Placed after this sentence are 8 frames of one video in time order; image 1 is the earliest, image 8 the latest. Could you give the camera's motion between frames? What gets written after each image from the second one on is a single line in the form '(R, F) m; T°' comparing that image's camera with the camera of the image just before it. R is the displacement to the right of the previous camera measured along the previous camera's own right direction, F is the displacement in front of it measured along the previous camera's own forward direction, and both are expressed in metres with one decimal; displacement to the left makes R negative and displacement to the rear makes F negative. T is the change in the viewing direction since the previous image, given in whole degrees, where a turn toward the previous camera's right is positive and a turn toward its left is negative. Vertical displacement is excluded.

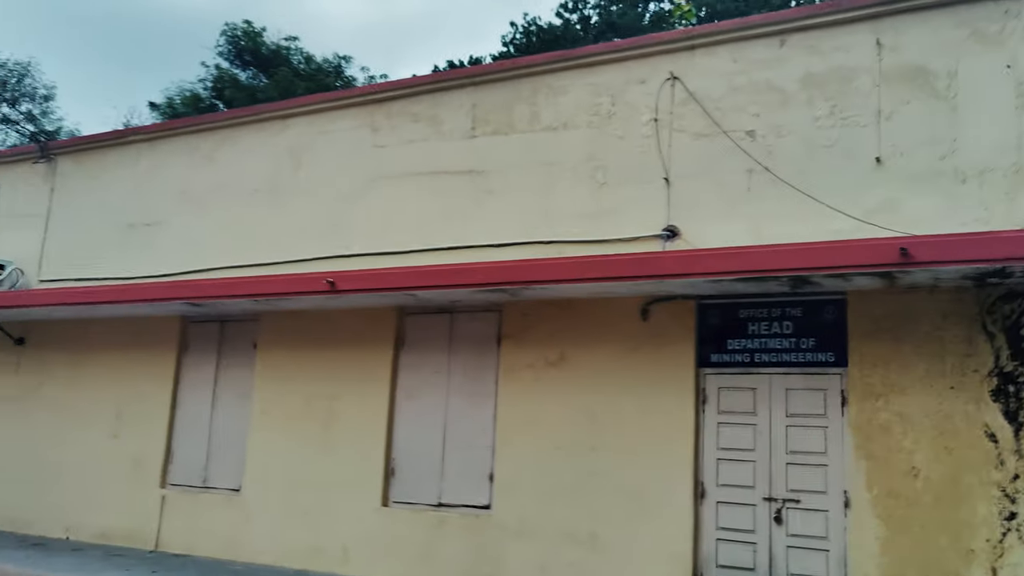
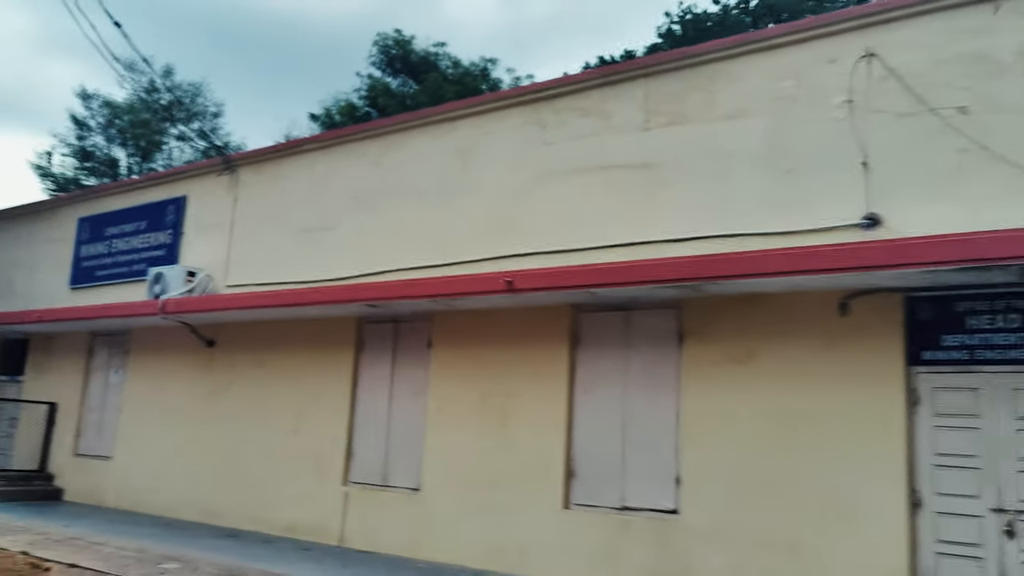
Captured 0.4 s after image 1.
(-0.3, +0.1) m; -9°
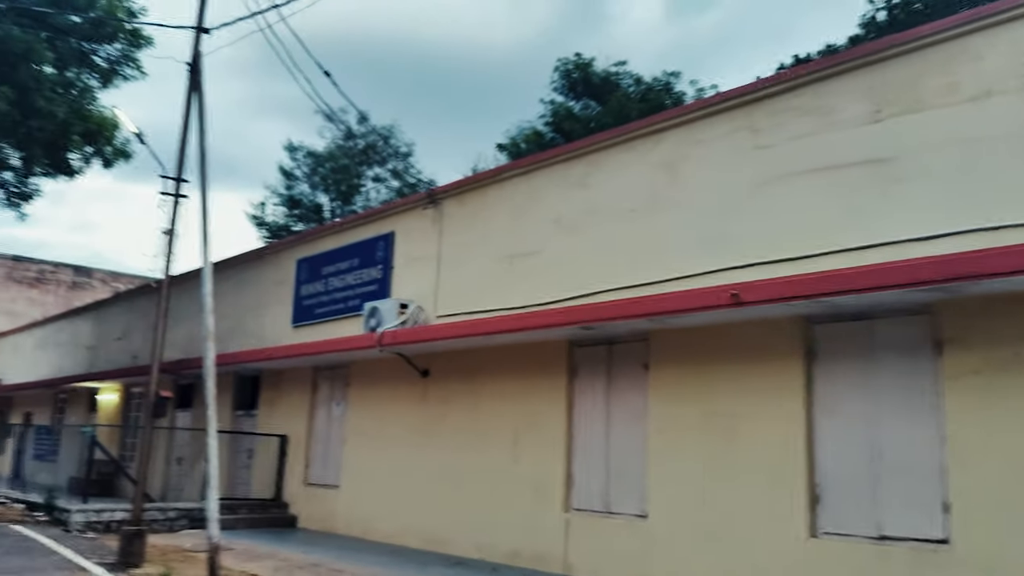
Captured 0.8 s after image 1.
(-0.3, +0.2) m; -12°
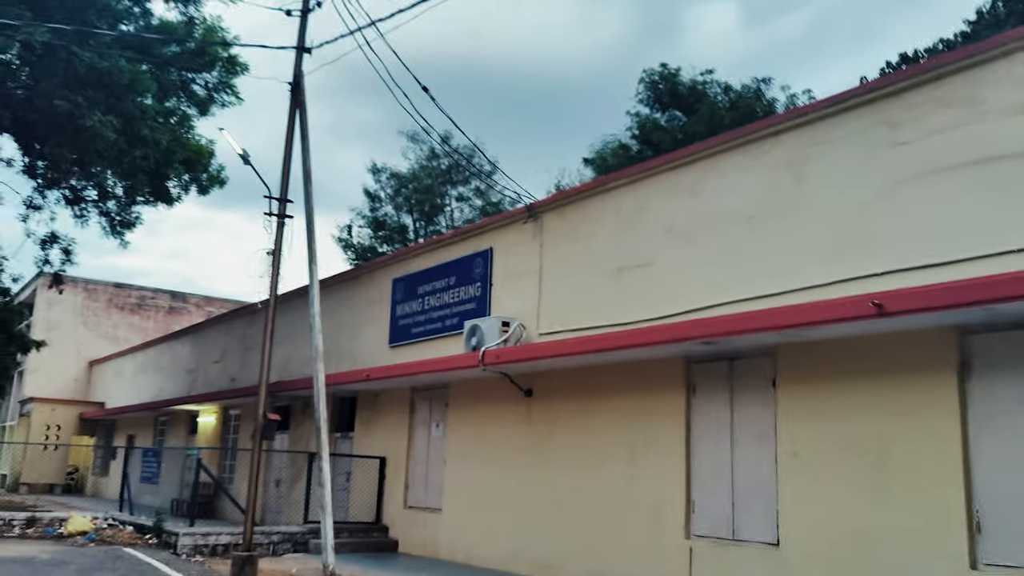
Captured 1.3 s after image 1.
(-0.3, +0.3) m; -5°
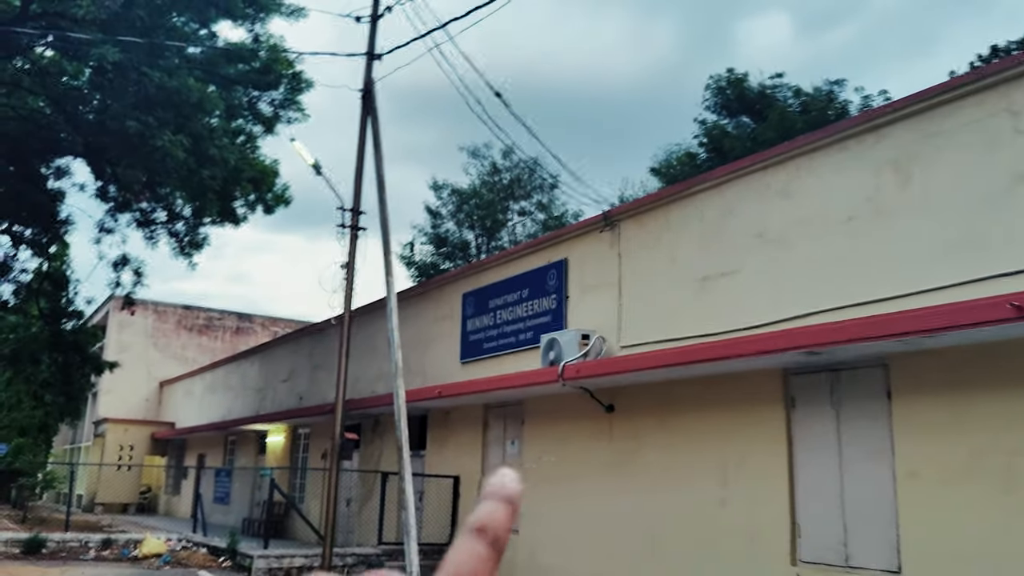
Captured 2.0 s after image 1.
(-0.3, +0.4) m; -4°
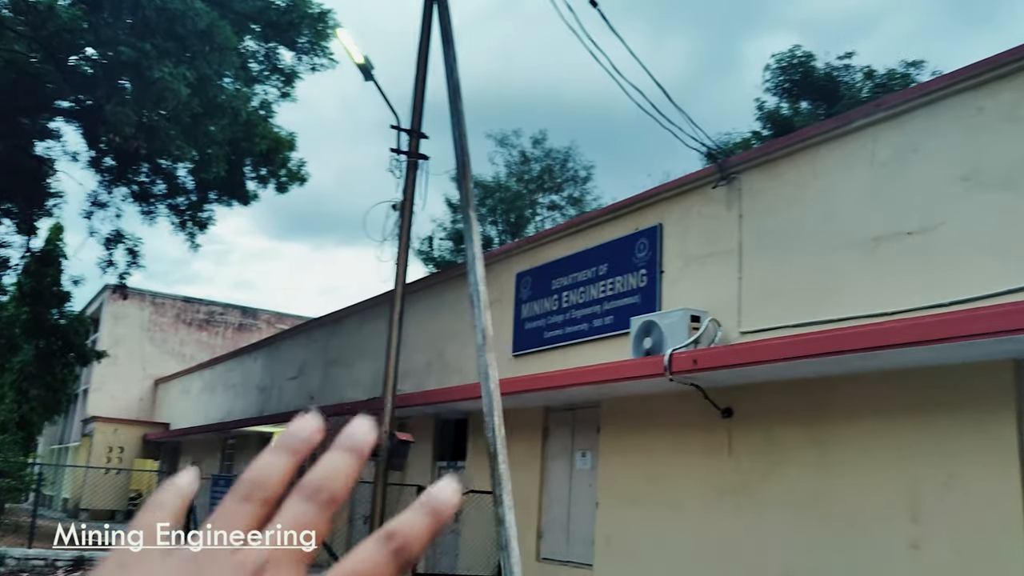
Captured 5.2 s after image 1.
(-0.8, +2.3) m; 0°
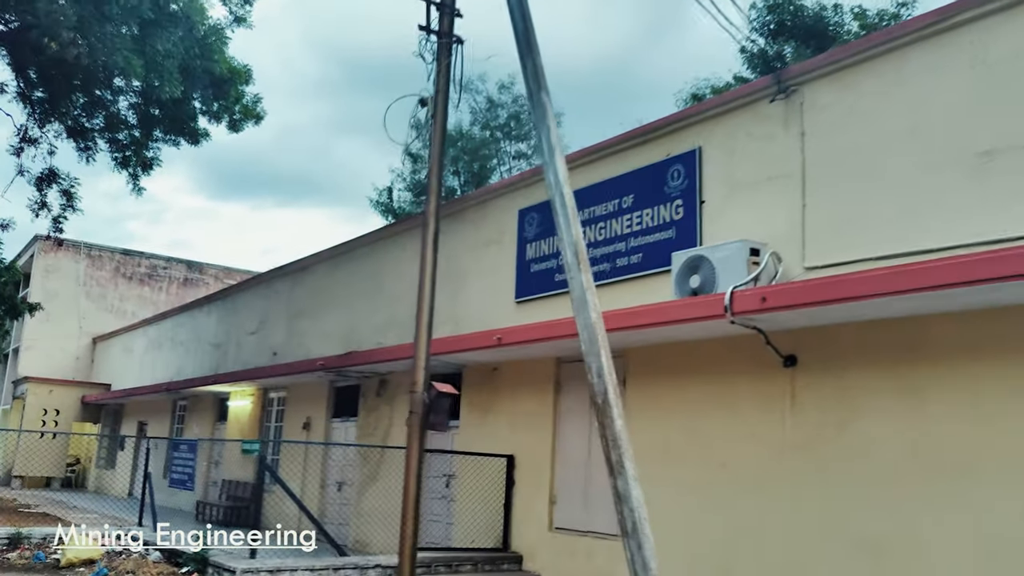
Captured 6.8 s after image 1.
(-0.7, +1.2) m; +4°
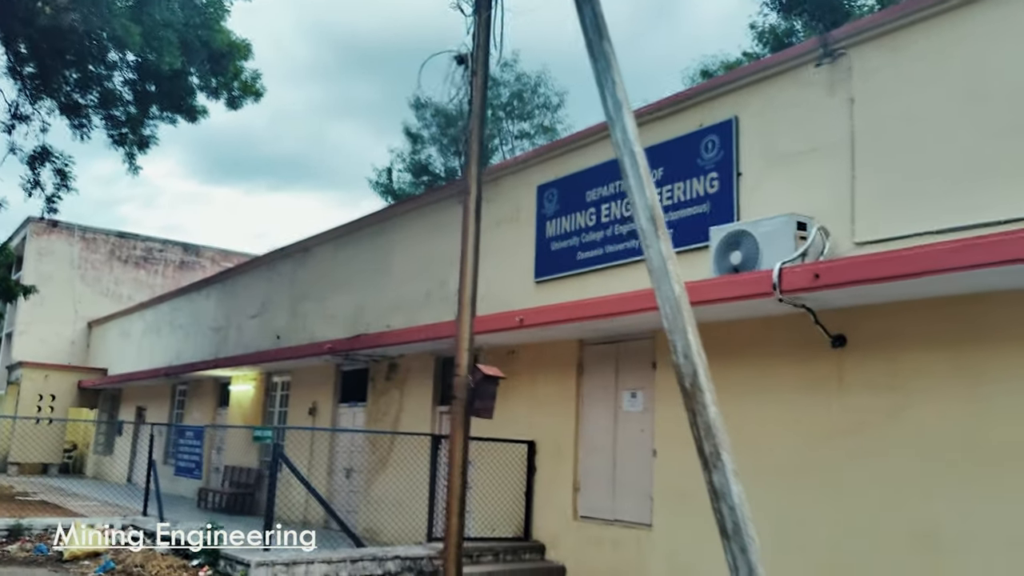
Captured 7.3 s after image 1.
(-0.3, +0.4) m; 0°
